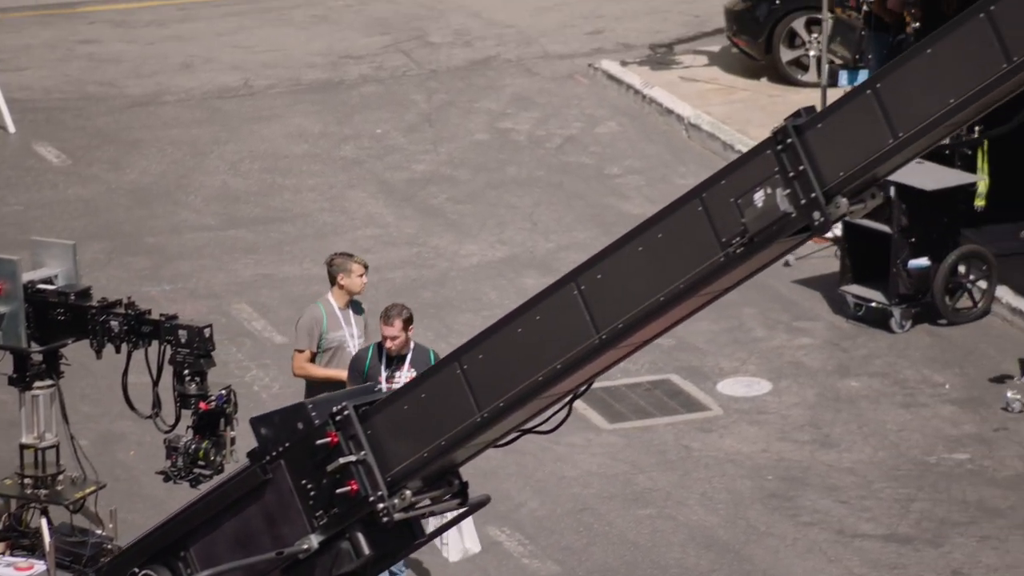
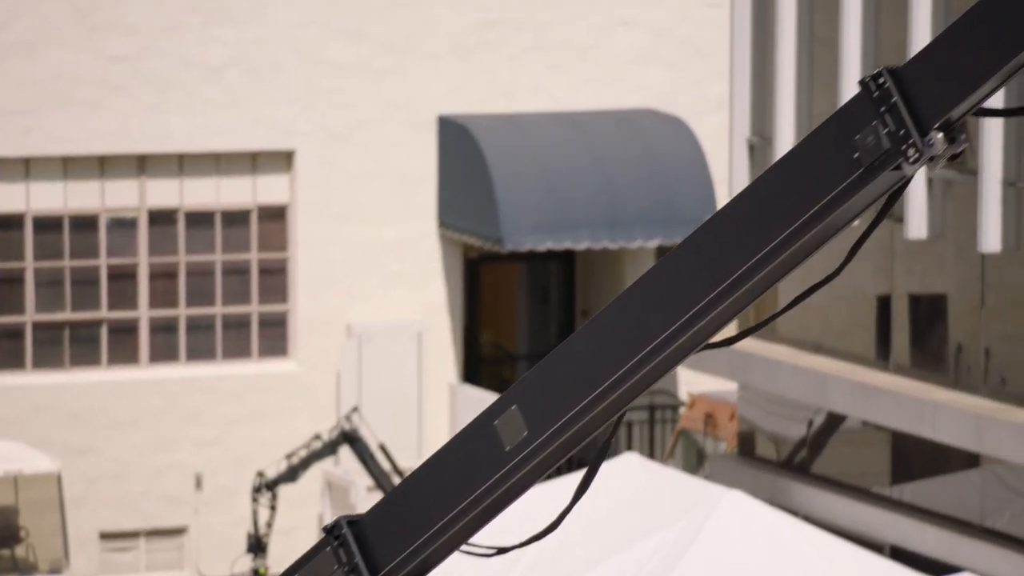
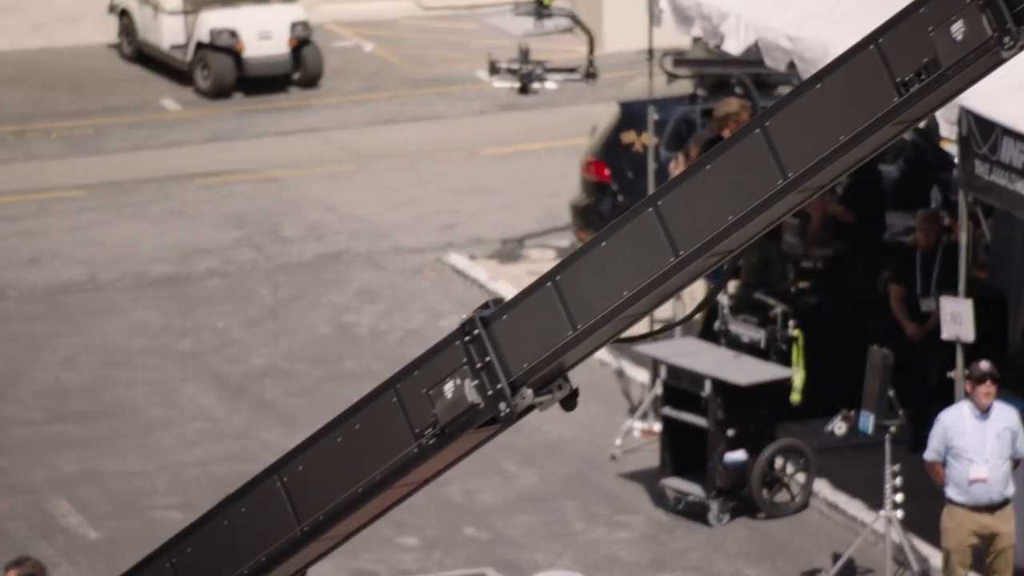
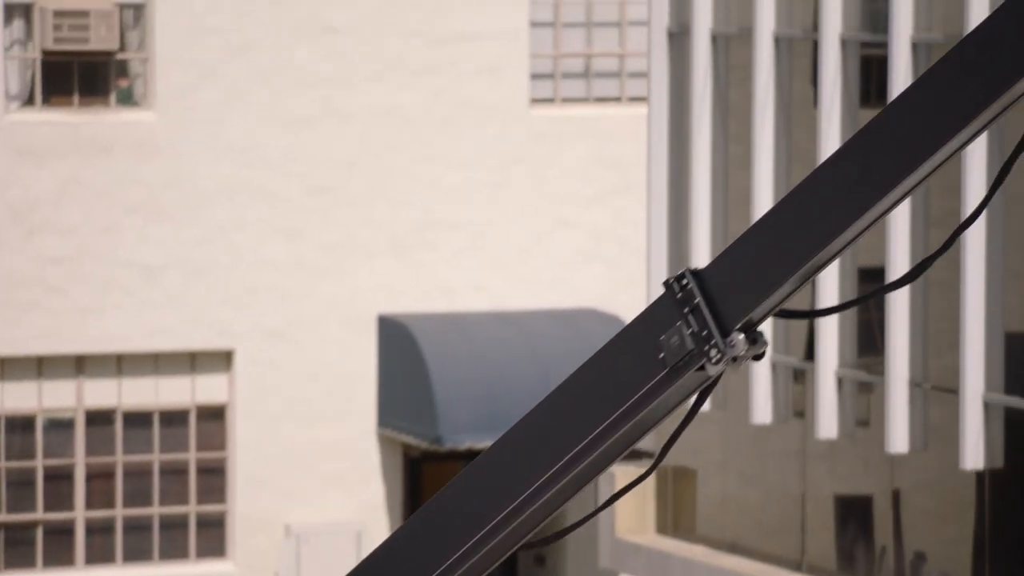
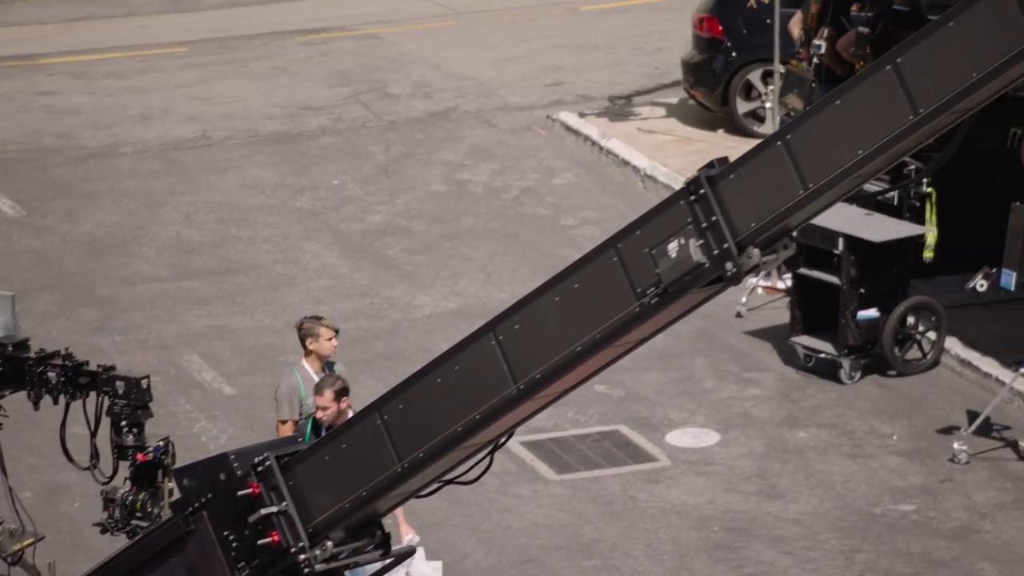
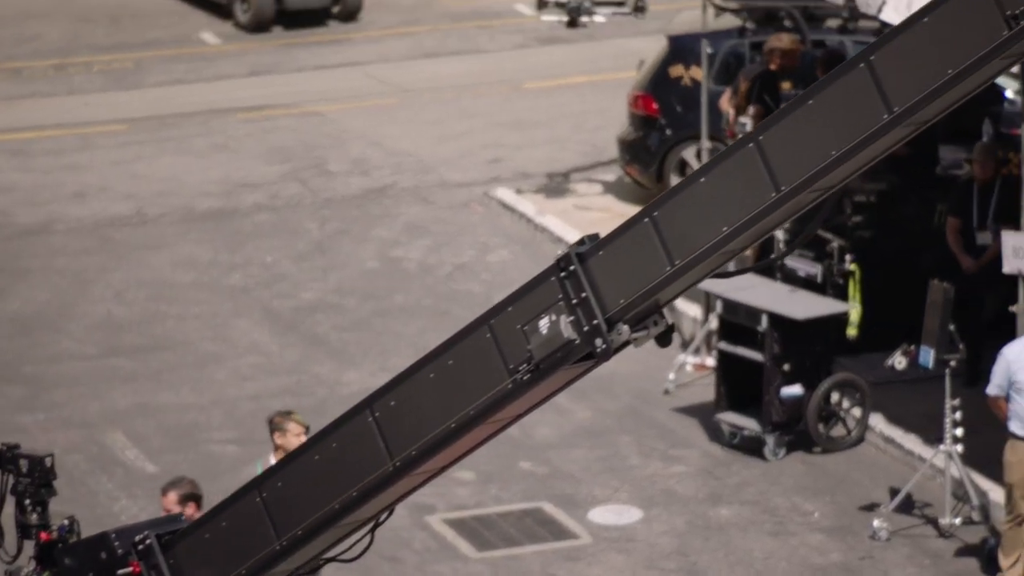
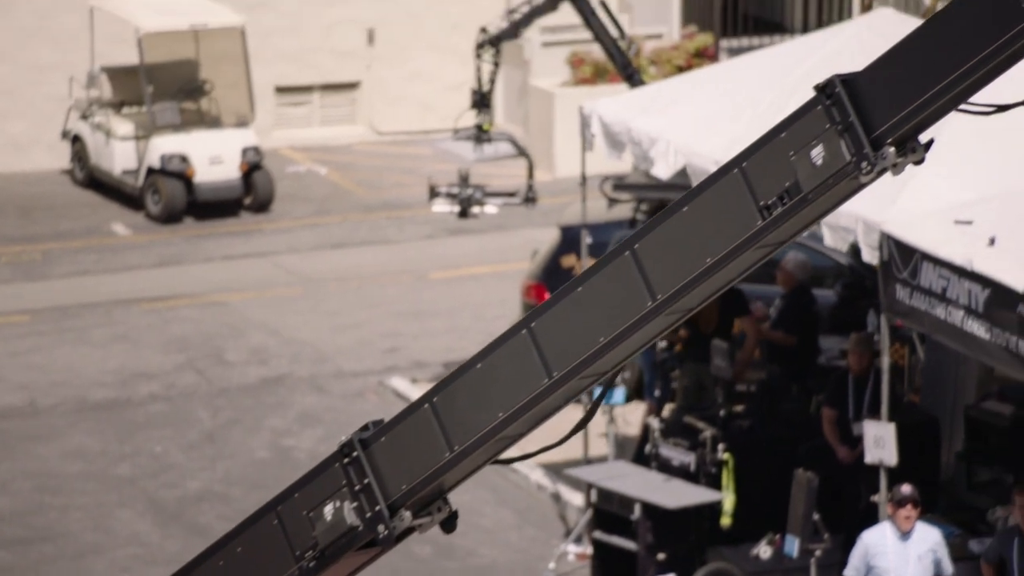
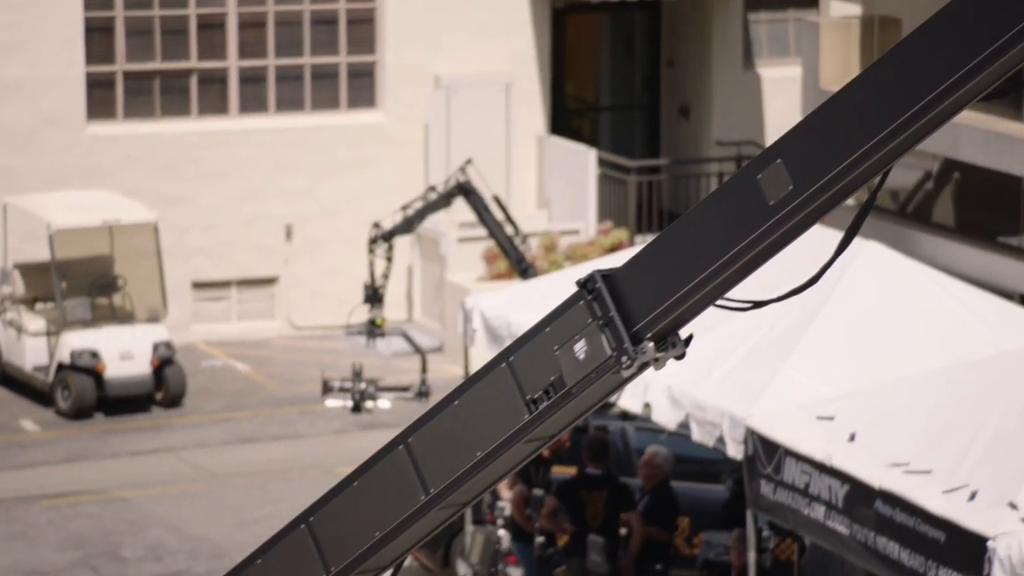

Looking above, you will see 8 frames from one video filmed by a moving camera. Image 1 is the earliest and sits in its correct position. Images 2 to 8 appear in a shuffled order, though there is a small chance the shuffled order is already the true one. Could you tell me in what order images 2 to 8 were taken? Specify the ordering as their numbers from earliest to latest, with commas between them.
5, 6, 3, 7, 8, 2, 4
